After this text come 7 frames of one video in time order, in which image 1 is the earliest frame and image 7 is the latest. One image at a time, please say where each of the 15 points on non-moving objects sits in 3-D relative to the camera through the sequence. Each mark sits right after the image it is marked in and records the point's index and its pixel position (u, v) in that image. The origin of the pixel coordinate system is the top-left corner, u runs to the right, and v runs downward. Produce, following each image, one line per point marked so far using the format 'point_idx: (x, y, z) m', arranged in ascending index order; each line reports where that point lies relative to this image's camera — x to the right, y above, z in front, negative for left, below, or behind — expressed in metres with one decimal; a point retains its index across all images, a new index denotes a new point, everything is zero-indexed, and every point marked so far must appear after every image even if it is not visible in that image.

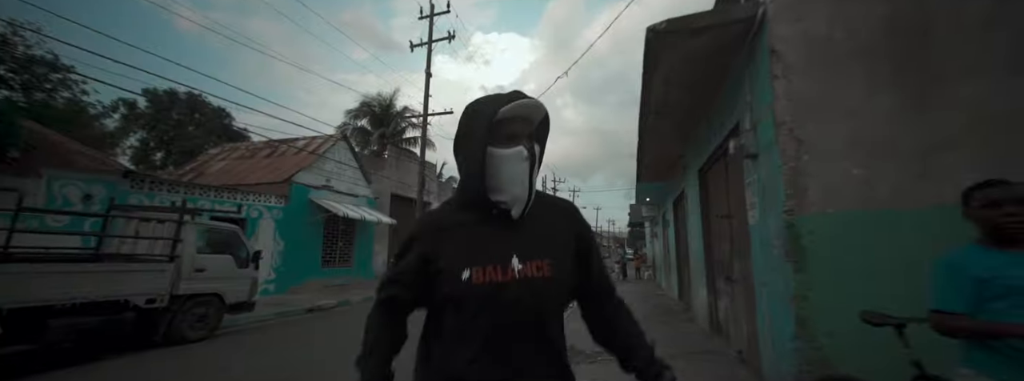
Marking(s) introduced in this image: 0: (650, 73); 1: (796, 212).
0: (+1.8, +1.5, +4.8) m
1: (+2.6, -0.2, +3.4) m
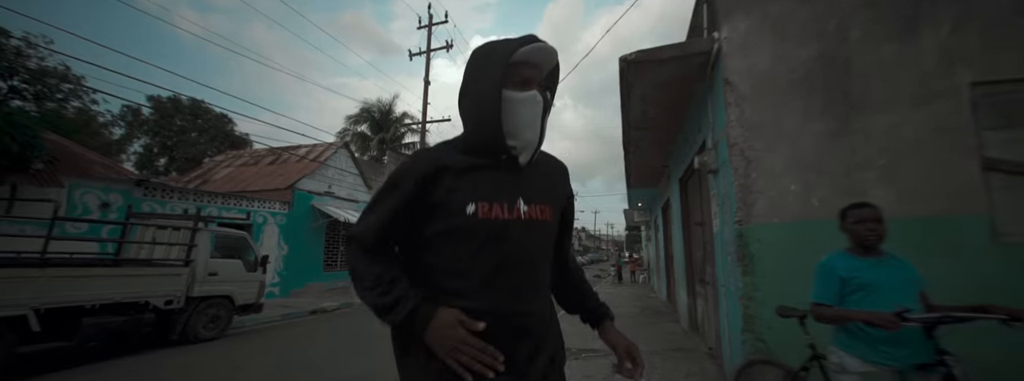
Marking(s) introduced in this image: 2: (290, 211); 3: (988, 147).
0: (+1.6, +1.4, +5.4) m
1: (+2.4, -0.3, +3.9) m
2: (-8.2, -0.8, +13.9) m
3: (+4.3, +0.4, +3.4) m
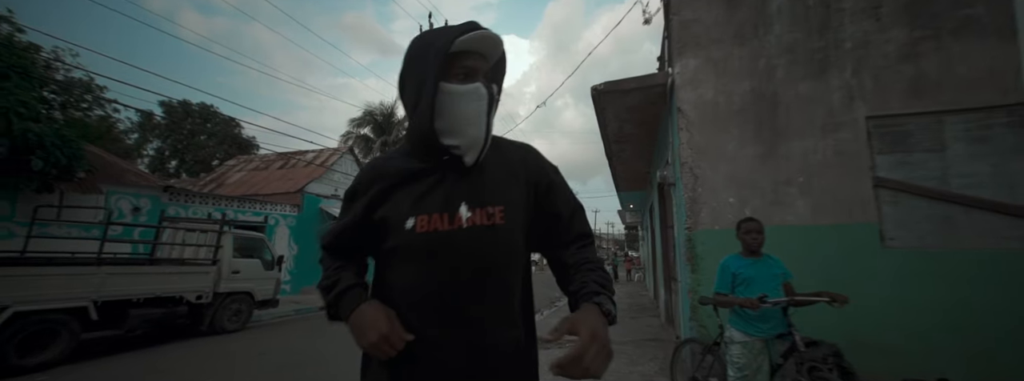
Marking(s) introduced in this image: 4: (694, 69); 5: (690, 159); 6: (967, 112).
0: (+1.5, +1.2, +6.2) m
1: (+2.3, -0.5, +4.7) m
2: (-8.3, -0.9, +14.8) m
3: (+4.1, +0.2, +4.2) m
4: (+2.3, +1.6, +4.8) m
5: (+2.2, +0.4, +4.7) m
6: (+4.9, +0.8, +4.1) m
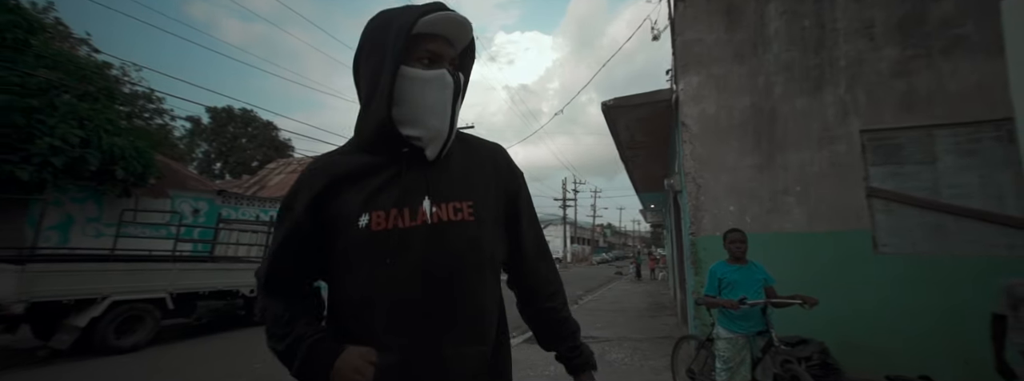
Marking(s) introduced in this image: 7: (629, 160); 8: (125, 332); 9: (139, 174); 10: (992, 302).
0: (+1.8, +1.1, +6.6) m
1: (+2.5, -0.6, +5.1) m
2: (-7.4, -1.0, +15.8) m
3: (+4.3, +0.1, +4.5) m
4: (+2.5, +1.4, +5.2) m
5: (+2.5, +0.3, +5.1) m
6: (+5.0, +0.7, +4.3) m
7: (+2.7, +0.7, +8.8) m
8: (-6.6, -2.4, +6.4) m
9: (-9.2, +0.4, +9.3) m
10: (+5.0, -1.2, +4.0) m
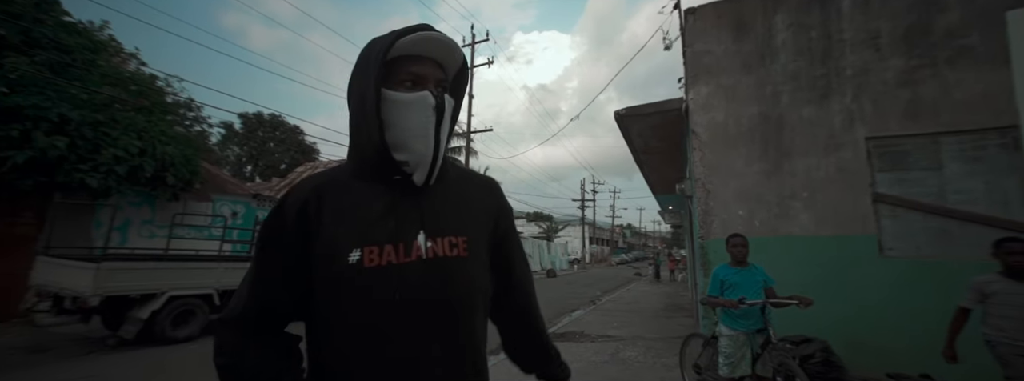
0: (+2.1, +1.0, +6.9) m
1: (+2.7, -0.7, +5.3) m
2: (-6.6, -1.1, +16.5) m
3: (+4.5, +0.1, +4.6) m
4: (+2.8, +1.4, +5.4) m
5: (+2.7, +0.2, +5.4) m
6: (+5.2, +0.7, +4.4) m
7: (+3.1, +0.6, +9.0) m
8: (-6.3, -2.5, +7.1) m
9: (-8.8, +0.3, +10.1) m
10: (+5.2, -1.2, +4.1) m
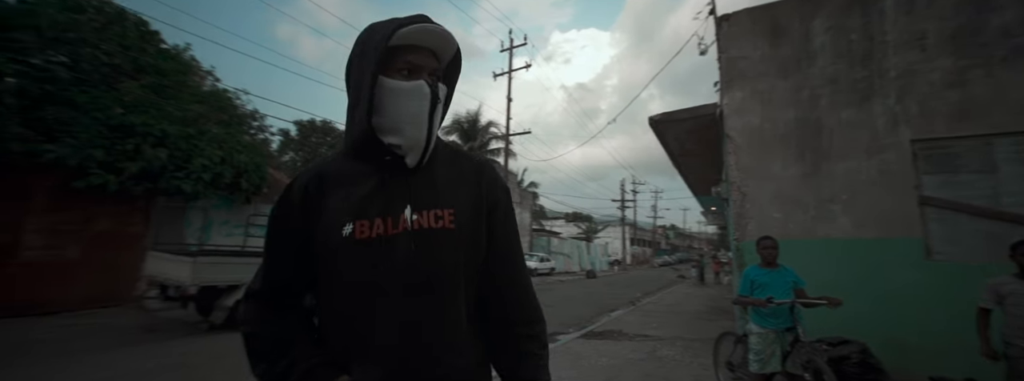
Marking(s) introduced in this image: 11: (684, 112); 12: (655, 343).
0: (+2.8, +1.0, +7.0) m
1: (+3.3, -0.7, +5.4) m
2: (-4.9, -1.2, +17.5) m
3: (+5.0, 0.0, +4.6) m
4: (+3.3, +1.3, +5.5) m
5: (+3.3, +0.2, +5.5) m
6: (+5.7, +0.6, +4.3) m
7: (+4.0, +0.6, +9.0) m
8: (-5.5, -2.6, +8.1) m
9: (-7.7, +0.2, +11.3) m
10: (+5.6, -1.3, +4.0) m
11: (+2.8, +1.3, +6.1) m
12: (+2.9, -3.1, +7.6) m
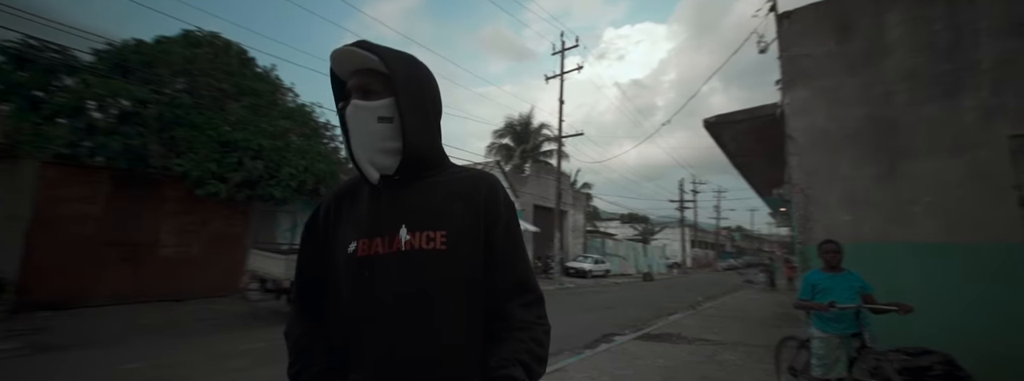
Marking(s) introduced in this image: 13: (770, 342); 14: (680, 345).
0: (+3.8, +0.9, +6.9) m
1: (+4.1, -0.7, +5.3) m
2: (-2.4, -1.3, +18.4) m
3: (+5.6, 0.0, +4.2) m
4: (+4.1, +1.3, +5.4) m
5: (+4.0, +0.1, +5.3) m
6: (+6.3, +0.6, +3.8) m
7: (+5.3, +0.6, +8.7) m
8: (-4.2, -2.7, +9.1) m
9: (-6.0, 0.0, +12.6) m
10: (+6.2, -1.3, +3.5) m
11: (+3.6, +1.2, +6.0) m
12: (+4.0, -3.1, +7.5) m
13: (+5.5, -3.2, +8.1) m
14: (+3.4, -3.1, +7.7) m
